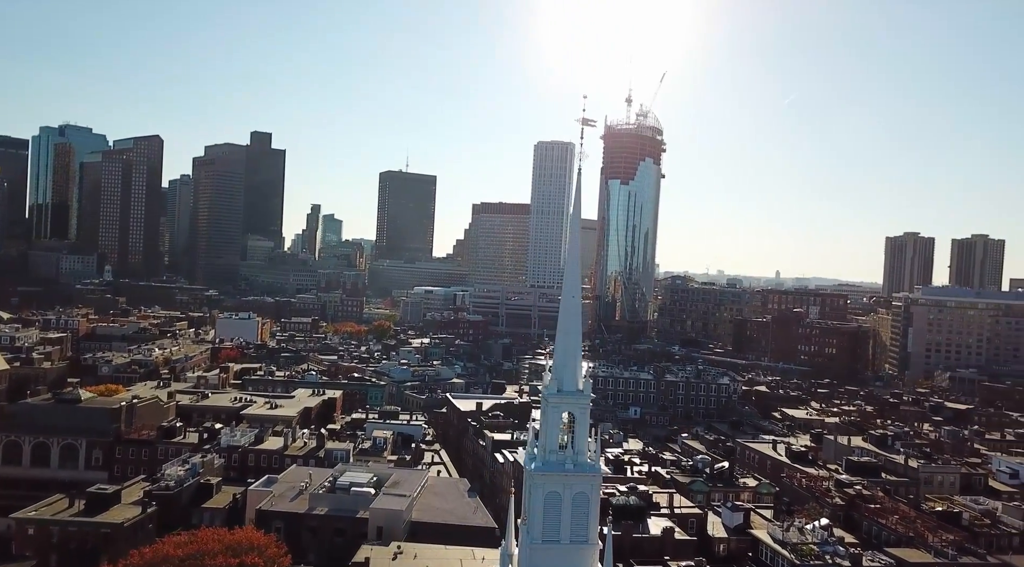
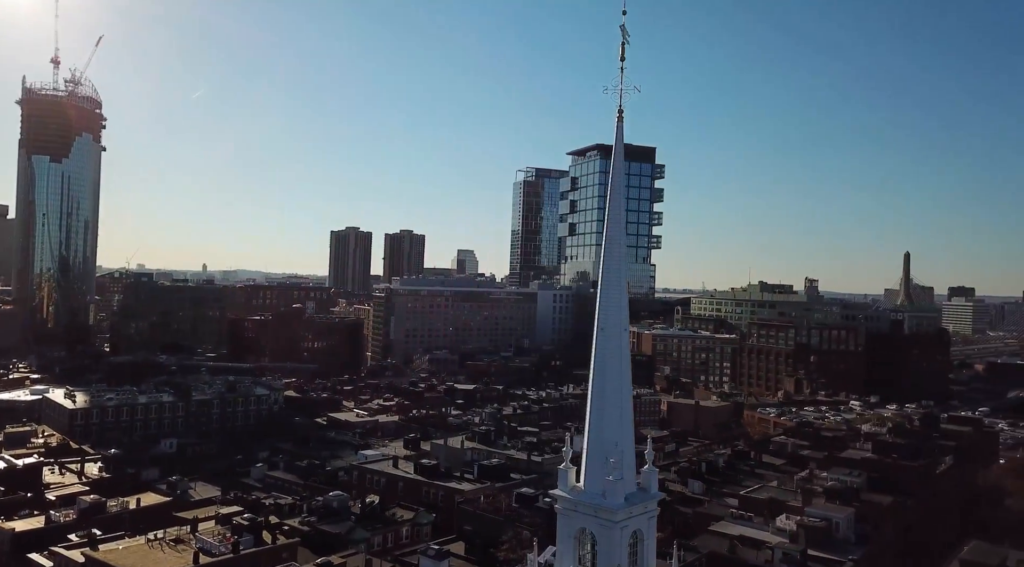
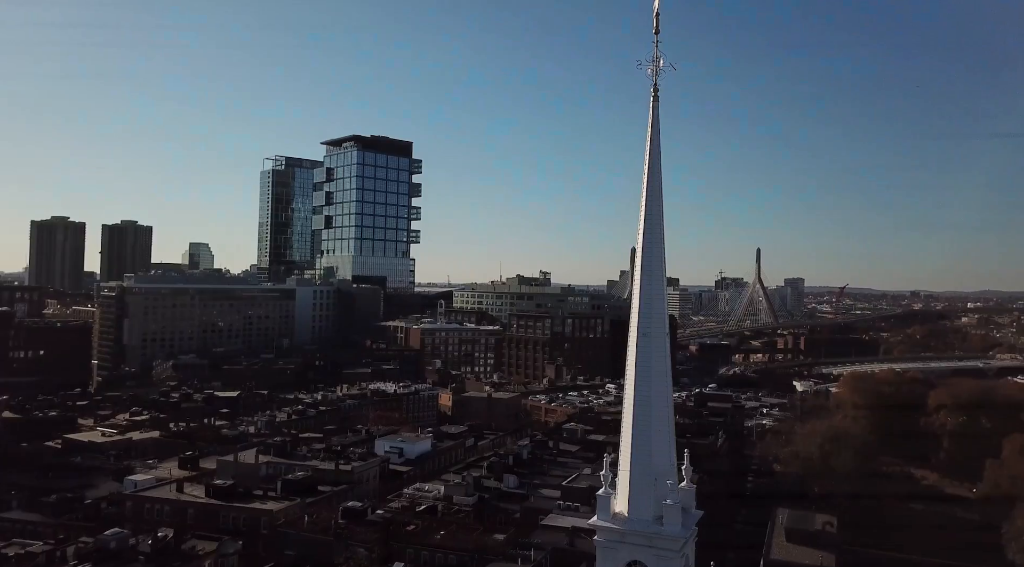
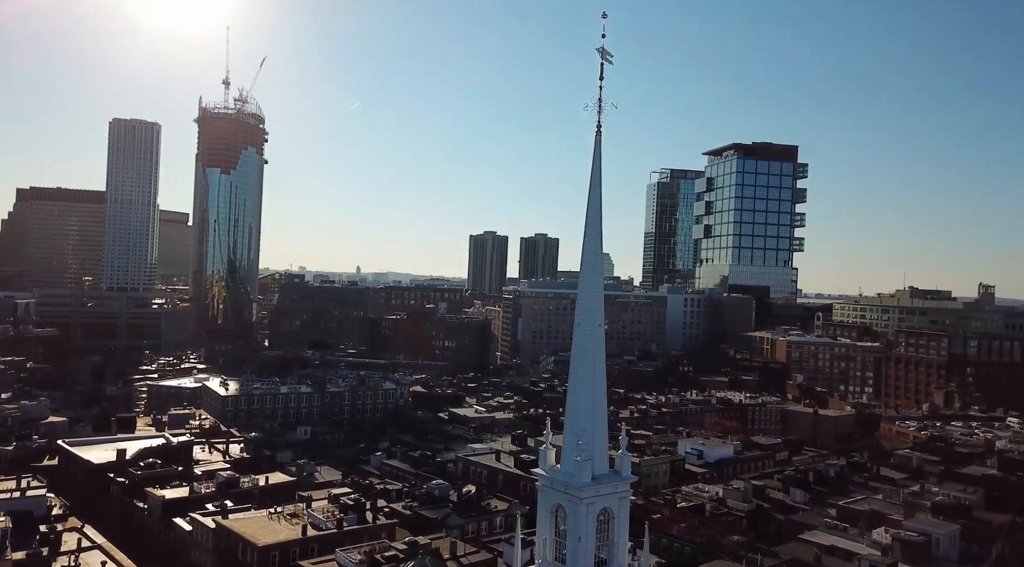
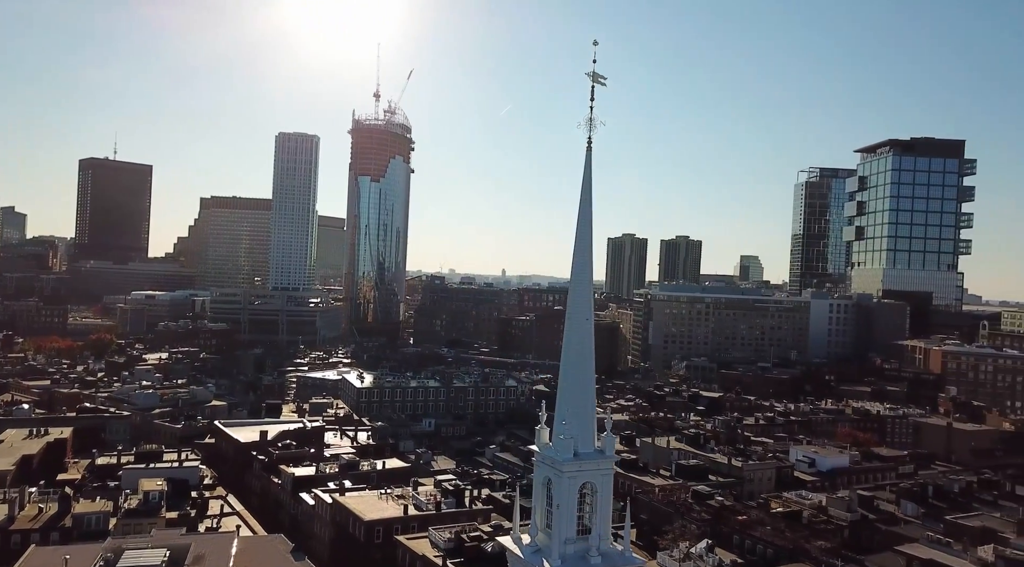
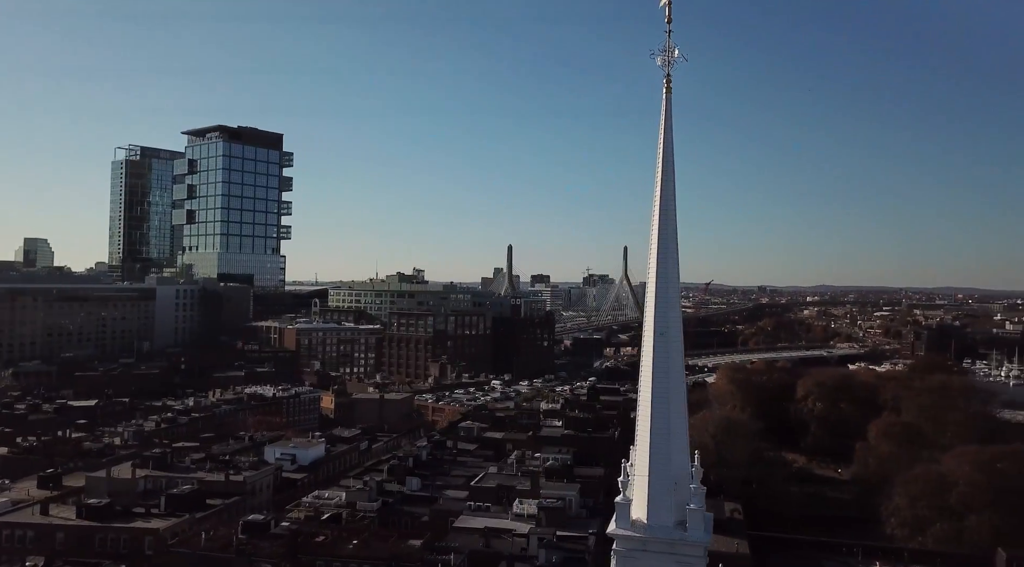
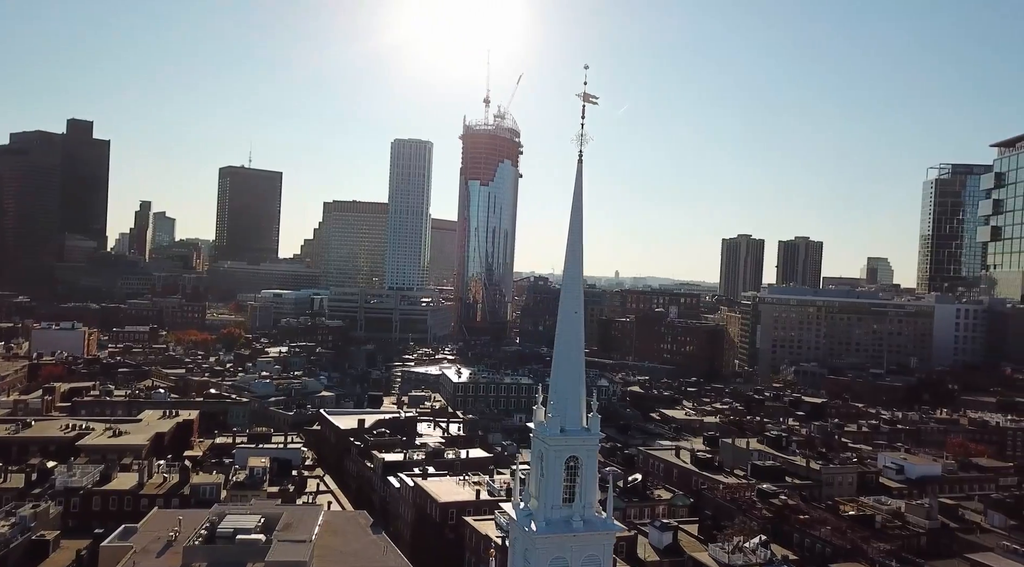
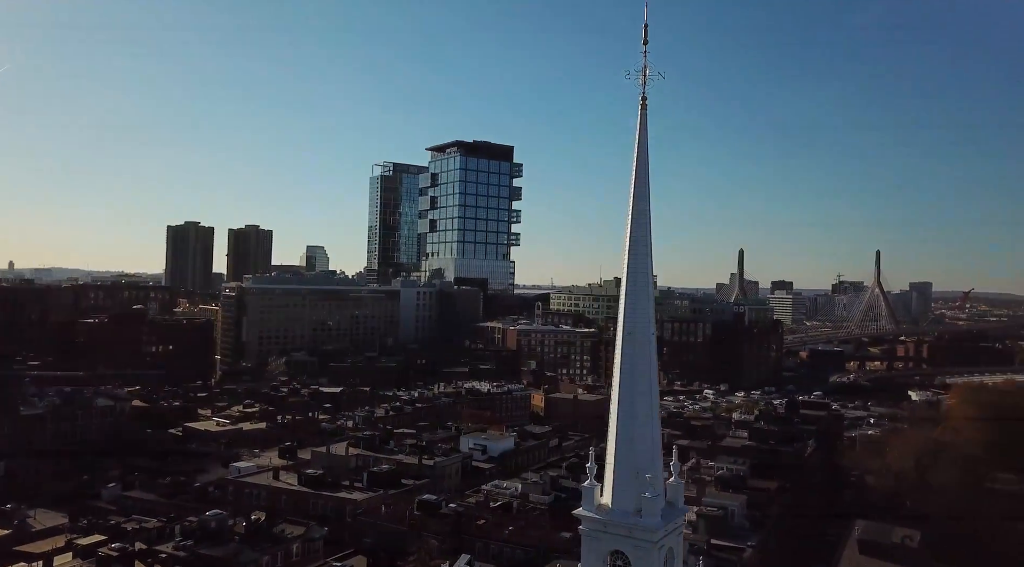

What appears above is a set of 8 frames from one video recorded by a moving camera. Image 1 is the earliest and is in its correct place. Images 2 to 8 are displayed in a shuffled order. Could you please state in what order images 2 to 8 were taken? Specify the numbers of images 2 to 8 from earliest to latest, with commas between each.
7, 5, 4, 2, 8, 3, 6
